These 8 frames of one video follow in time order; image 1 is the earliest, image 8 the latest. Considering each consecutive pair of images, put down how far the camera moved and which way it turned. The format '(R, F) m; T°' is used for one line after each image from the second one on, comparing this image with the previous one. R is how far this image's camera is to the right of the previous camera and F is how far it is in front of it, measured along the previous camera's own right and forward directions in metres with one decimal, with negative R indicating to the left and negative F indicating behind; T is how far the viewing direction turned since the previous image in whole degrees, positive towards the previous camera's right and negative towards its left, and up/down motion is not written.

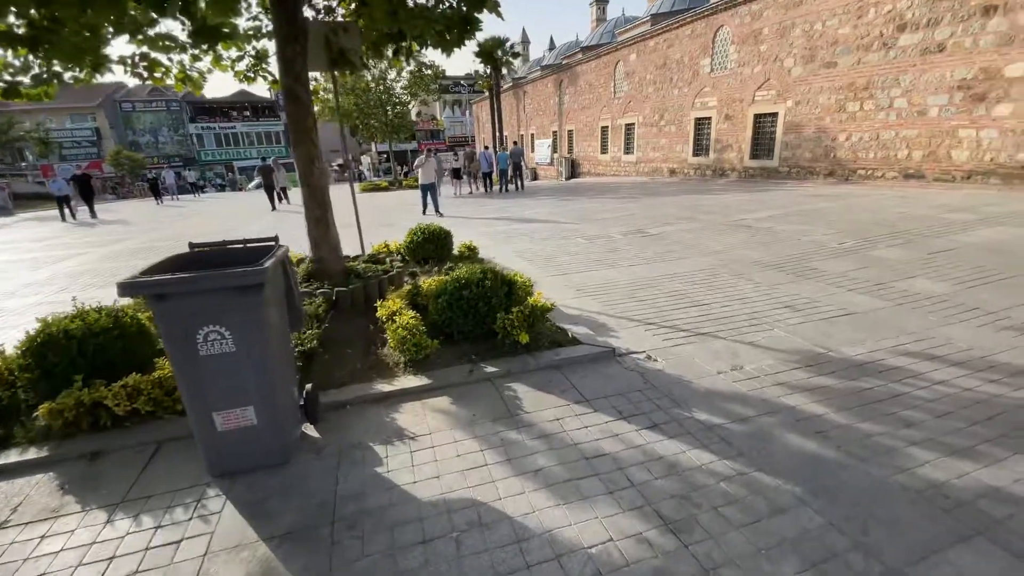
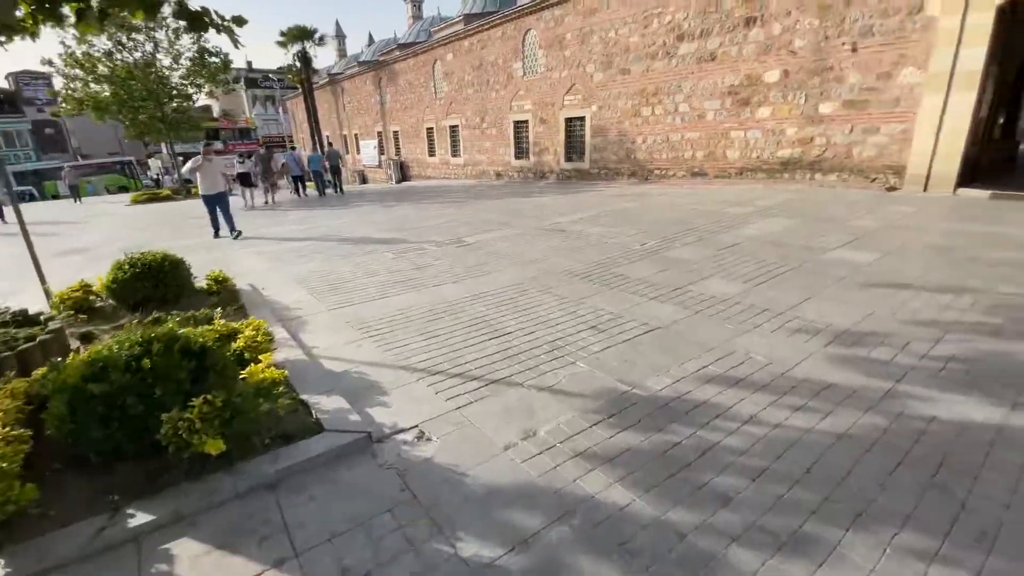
(+0.8, +0.9) m; +18°
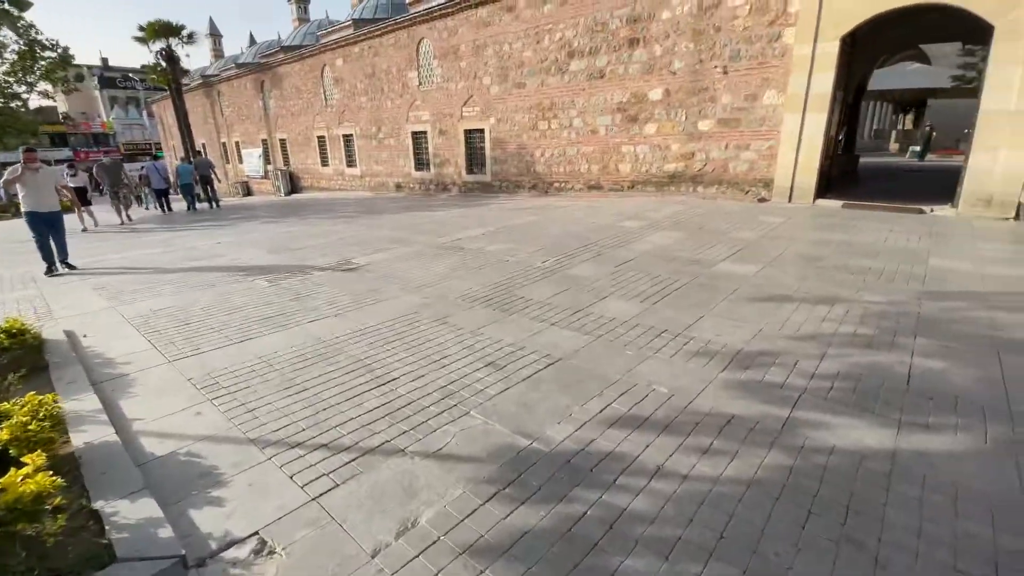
(+0.2, +0.4) m; +11°
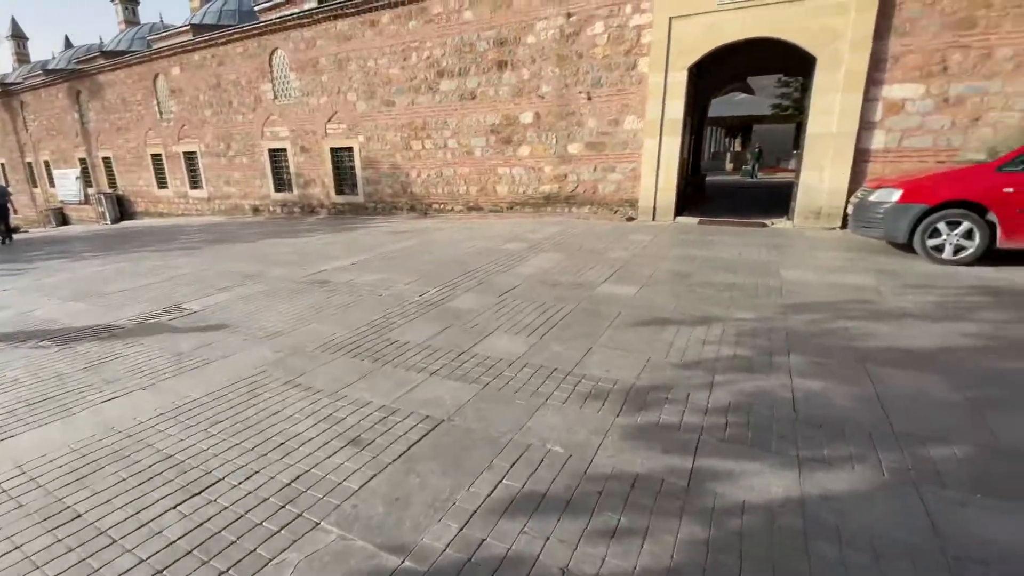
(+0.1, +0.5) m; +14°
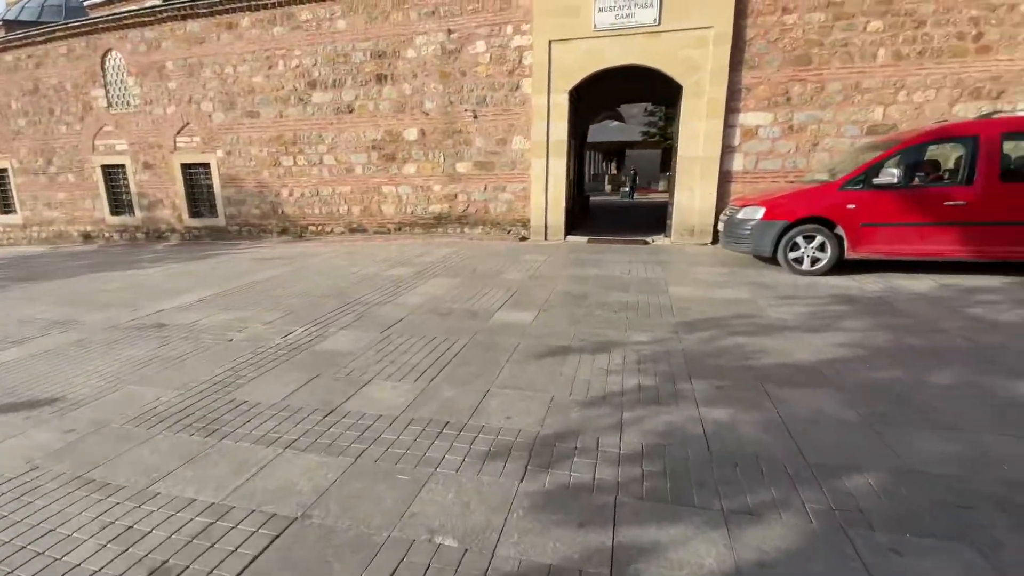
(+0.1, +0.5) m; +13°
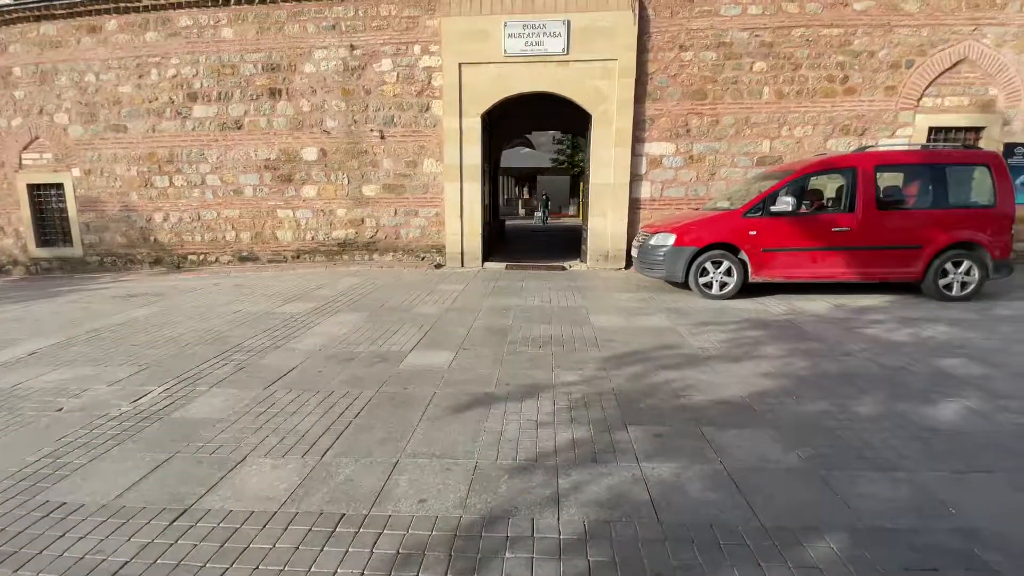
(0.0, +0.5) m; +10°
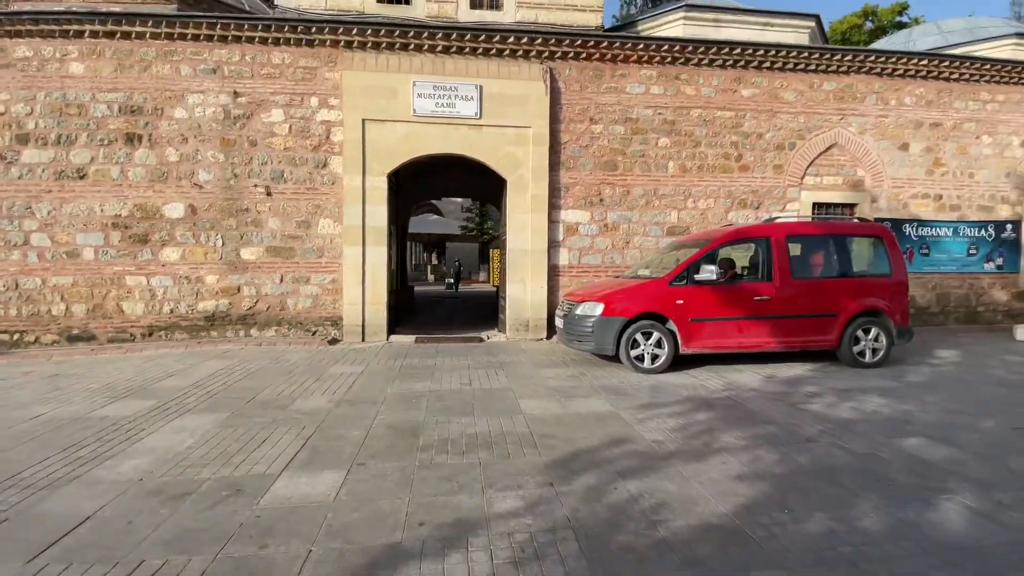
(0.0, +0.9) m; +11°
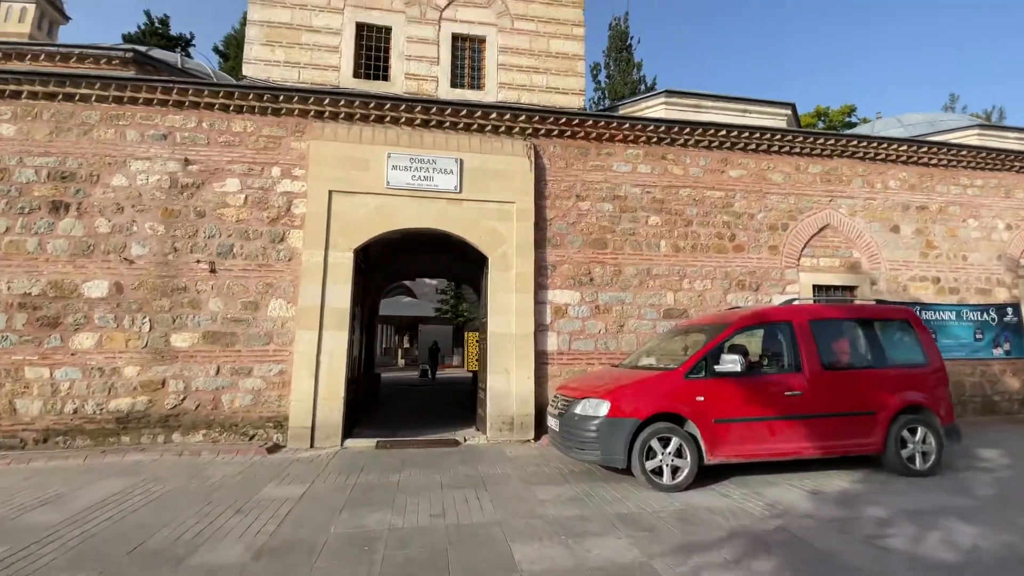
(-0.1, +1.0) m; +3°
